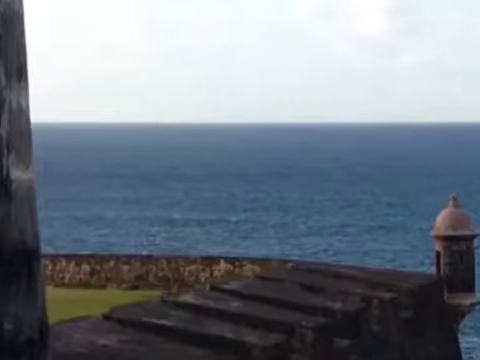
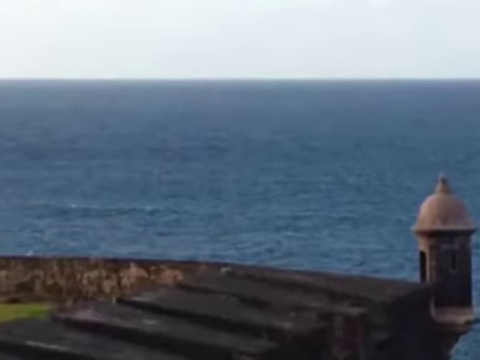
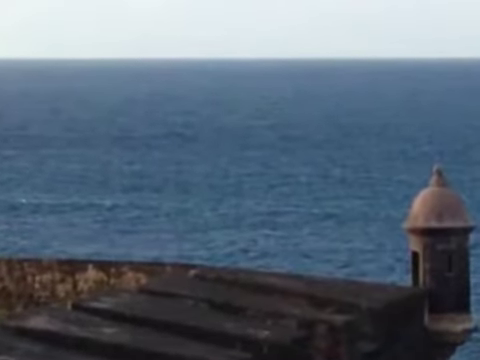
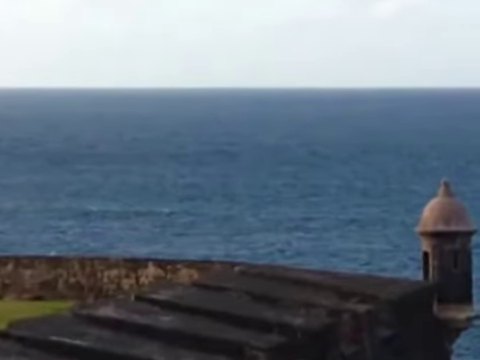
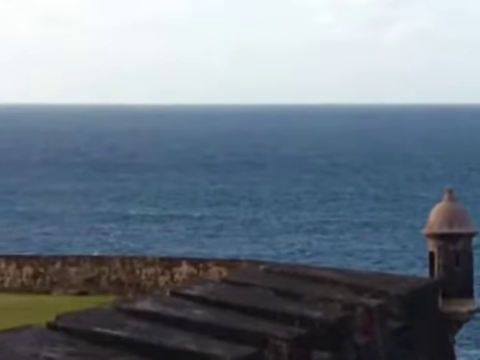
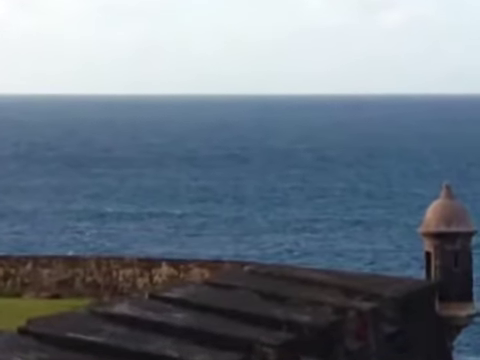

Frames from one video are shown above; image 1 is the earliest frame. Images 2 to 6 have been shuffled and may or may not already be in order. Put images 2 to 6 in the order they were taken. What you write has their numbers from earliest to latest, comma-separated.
5, 6, 4, 2, 3
